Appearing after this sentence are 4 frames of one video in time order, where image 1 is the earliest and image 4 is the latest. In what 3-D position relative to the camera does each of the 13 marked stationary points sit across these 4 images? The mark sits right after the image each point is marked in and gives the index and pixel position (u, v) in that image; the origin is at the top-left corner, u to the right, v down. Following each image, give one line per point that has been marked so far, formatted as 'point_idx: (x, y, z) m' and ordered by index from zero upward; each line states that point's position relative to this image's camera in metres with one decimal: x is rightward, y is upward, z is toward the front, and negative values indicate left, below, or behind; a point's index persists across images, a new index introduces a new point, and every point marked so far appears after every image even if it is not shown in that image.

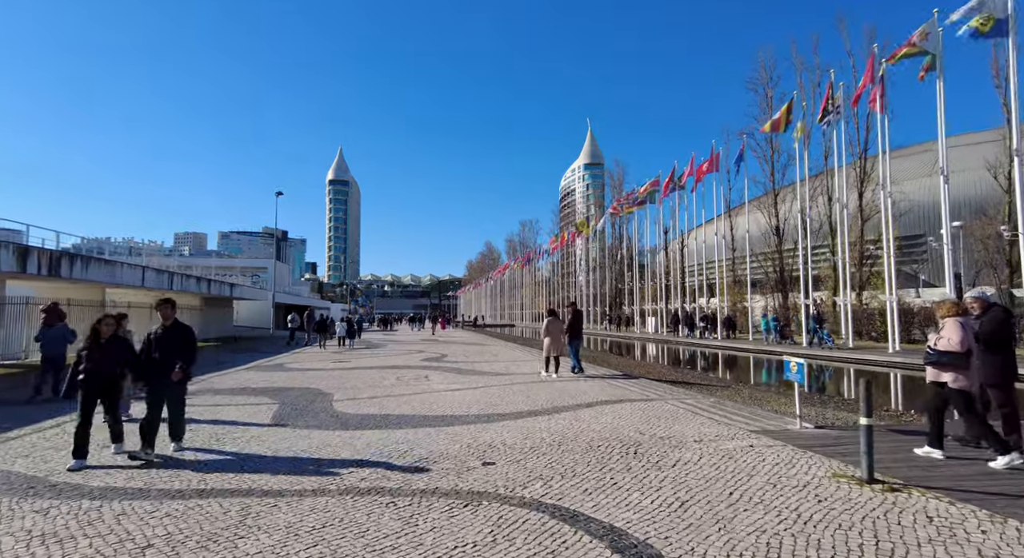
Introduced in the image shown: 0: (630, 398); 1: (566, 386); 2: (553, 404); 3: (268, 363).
0: (+1.9, -1.9, +8.5) m
1: (+1.0, -2.0, +10.0) m
2: (+0.6, -1.9, +8.2) m
3: (-8.1, -2.8, +17.7) m
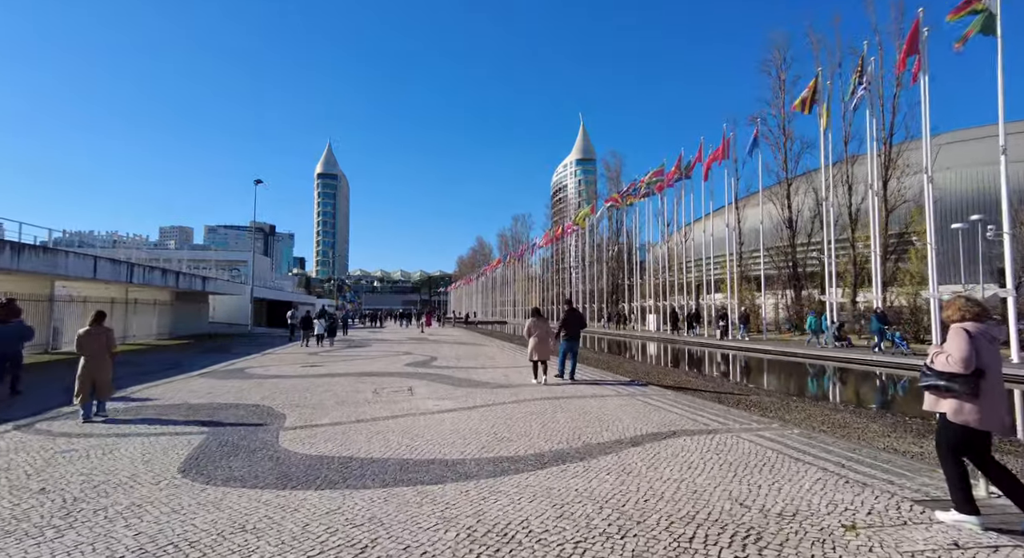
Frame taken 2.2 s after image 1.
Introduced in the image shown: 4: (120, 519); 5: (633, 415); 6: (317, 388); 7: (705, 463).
0: (+2.0, -1.8, +6.2) m
1: (+1.1, -1.9, +7.8) m
2: (+0.8, -1.8, +5.9) m
3: (-8.2, -2.5, +15.3) m
4: (-2.8, -1.7, +3.8) m
5: (+1.6, -1.8, +7.1) m
6: (-3.9, -2.2, +10.7) m
7: (+1.8, -1.7, +5.0) m
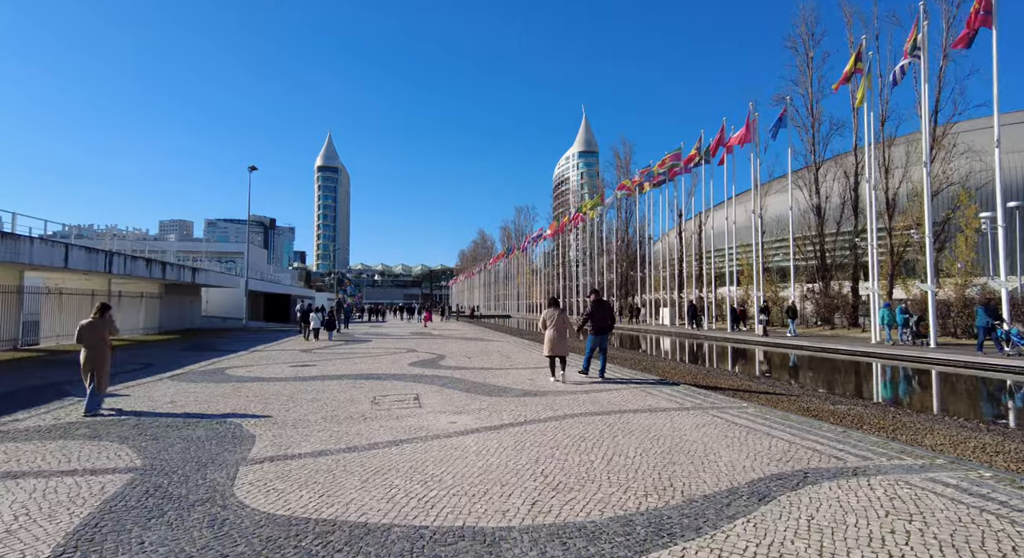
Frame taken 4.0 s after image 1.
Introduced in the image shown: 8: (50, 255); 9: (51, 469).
0: (+2.5, -1.6, +4.3) m
1: (+1.6, -1.6, +5.8) m
2: (+1.2, -1.6, +4.0) m
3: (-7.7, -2.2, +13.4) m
4: (-2.3, -1.6, +1.9) m
5: (+2.1, -1.6, +5.2) m
6: (-3.4, -2.0, +8.8) m
7: (+2.3, -1.5, +3.1) m
8: (-16.2, +0.9, +18.8) m
9: (-4.1, -1.8, +4.8) m
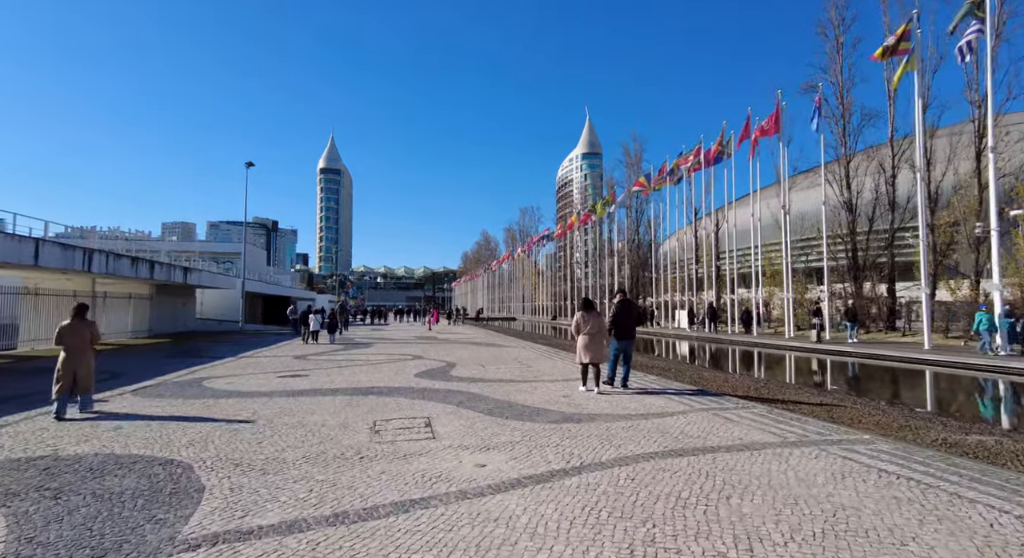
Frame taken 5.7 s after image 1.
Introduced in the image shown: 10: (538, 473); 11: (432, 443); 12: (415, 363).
0: (+3.0, -1.4, +2.5) m
1: (+2.1, -1.5, +4.0) m
2: (+1.7, -1.5, +2.1) m
3: (-7.2, -2.2, +11.6) m
4: (-1.9, -1.4, +0.1) m
5: (+2.5, -1.5, +3.4) m
6: (-3.0, -1.9, +7.0) m
7: (+2.7, -1.4, +1.2) m
8: (-15.7, +0.9, +17.0) m
9: (-3.7, -1.6, +2.9) m
10: (+0.2, -1.7, +4.6) m
11: (-0.9, -1.7, +5.7) m
12: (-2.5, -2.2, +14.2) m
